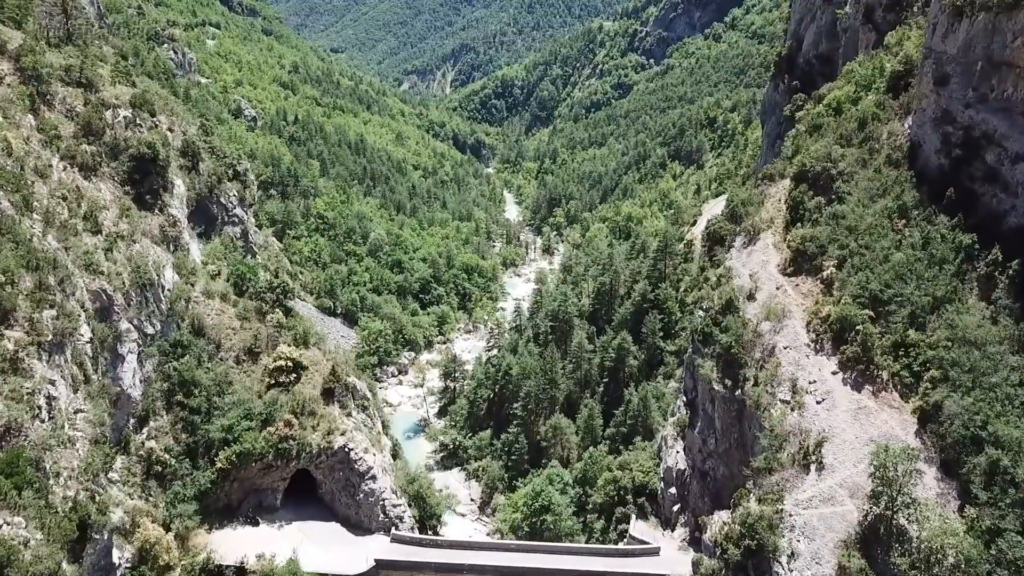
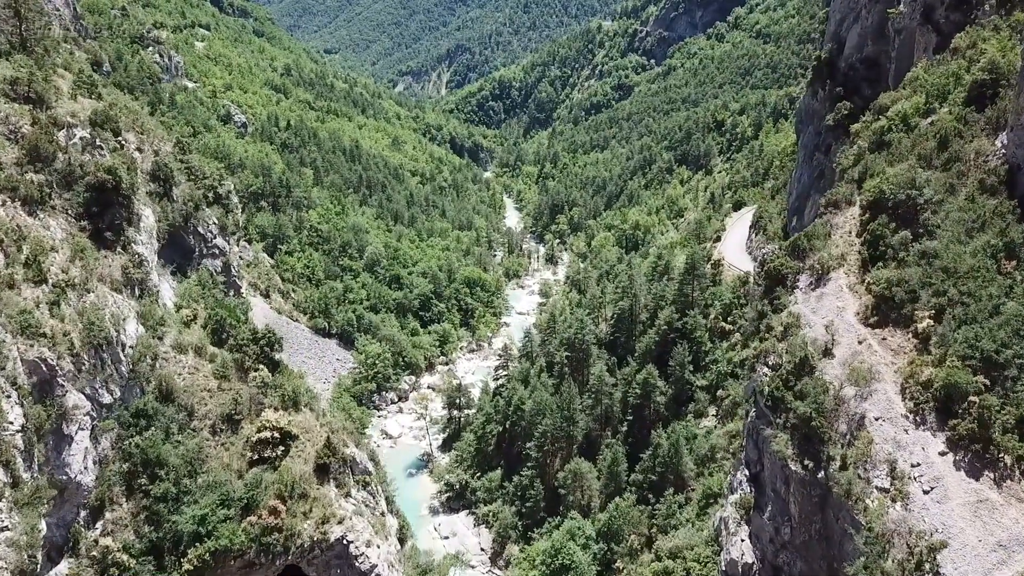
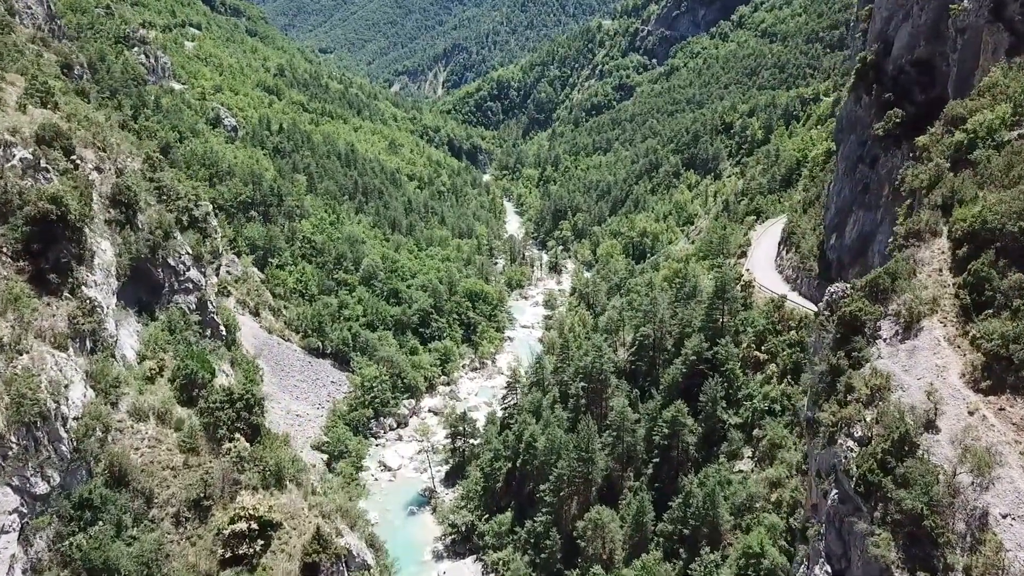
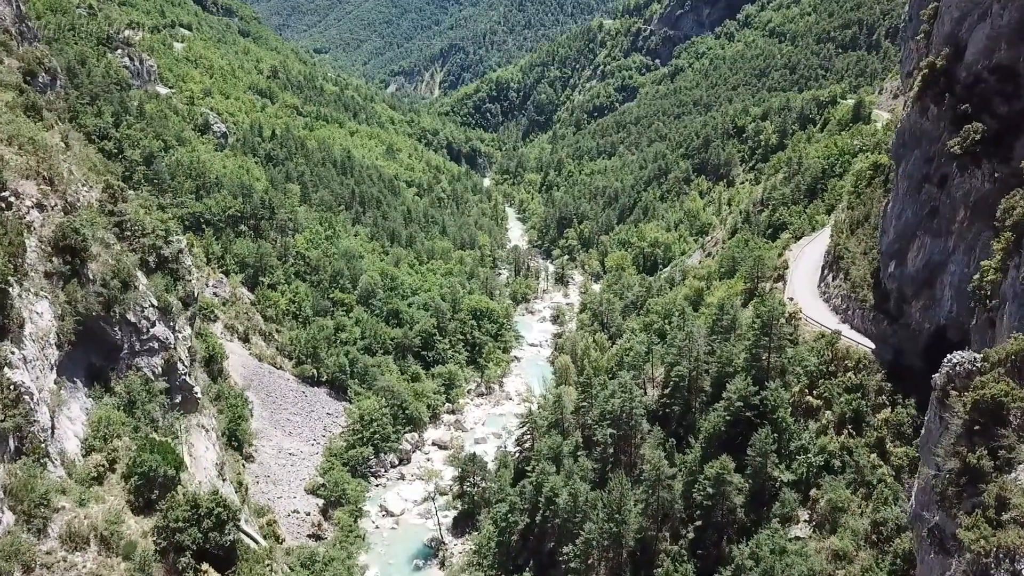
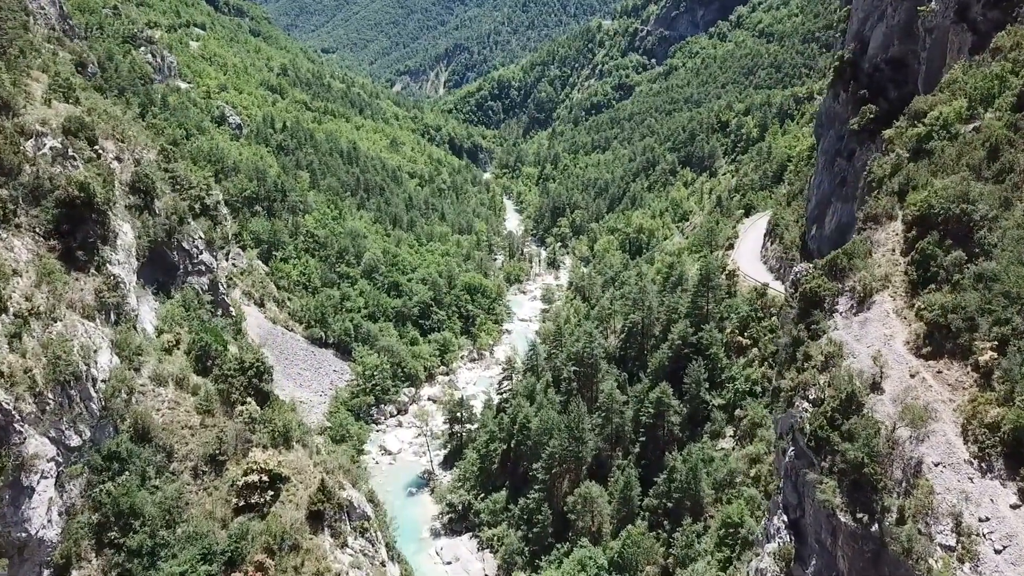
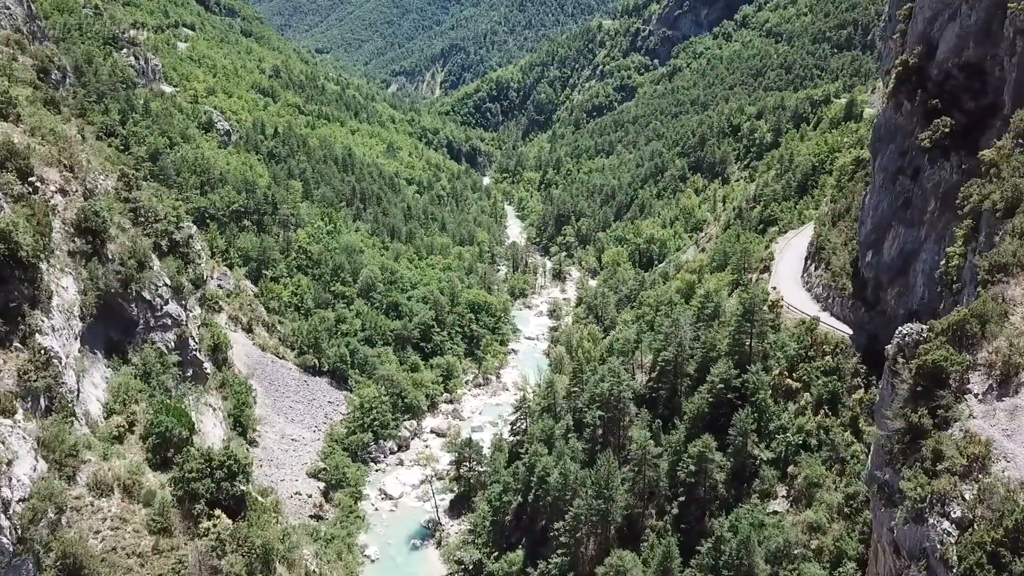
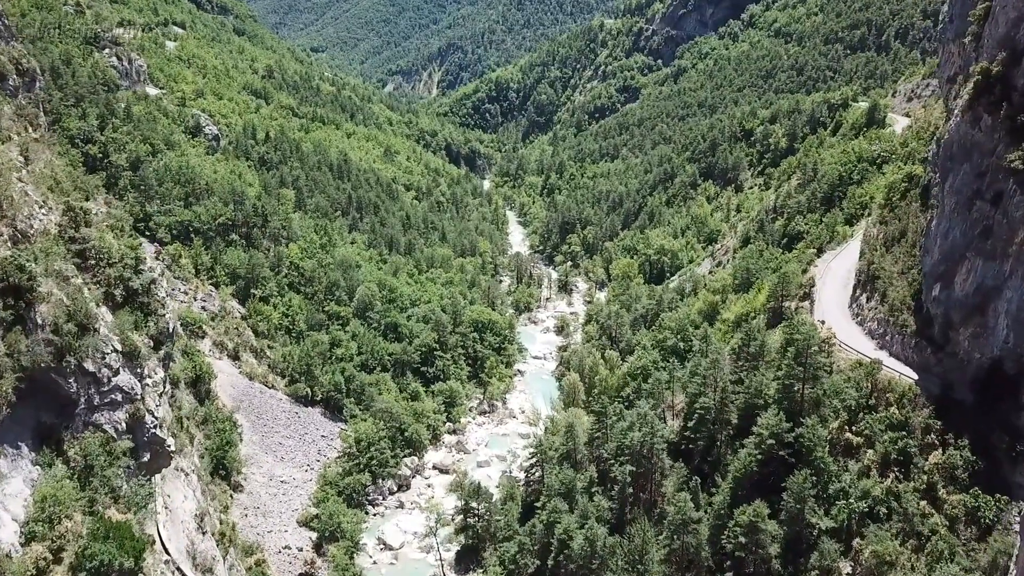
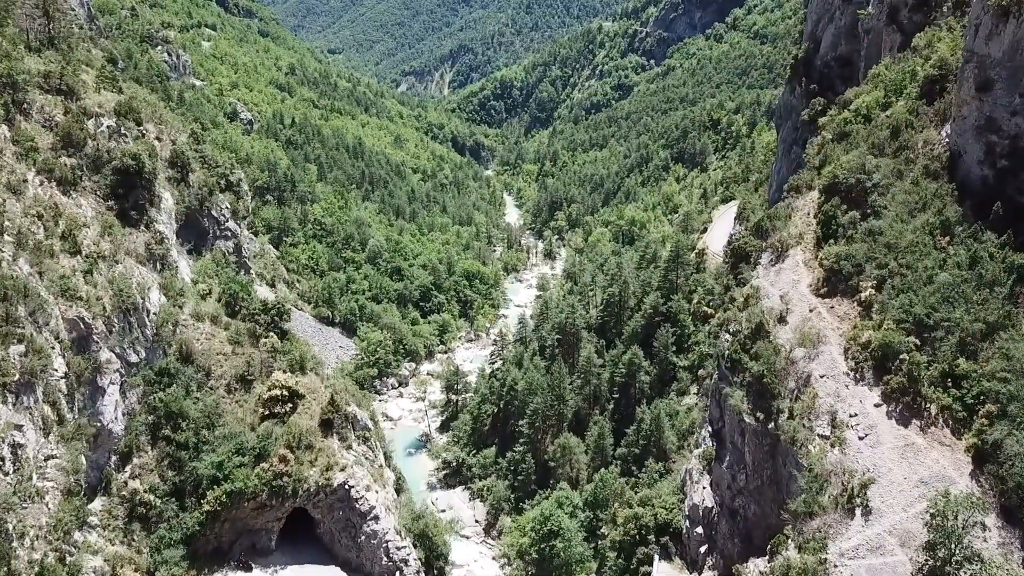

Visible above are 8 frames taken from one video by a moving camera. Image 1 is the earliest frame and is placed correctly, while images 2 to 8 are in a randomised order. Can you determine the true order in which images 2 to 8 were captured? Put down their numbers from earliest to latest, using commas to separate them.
8, 2, 5, 3, 6, 4, 7
